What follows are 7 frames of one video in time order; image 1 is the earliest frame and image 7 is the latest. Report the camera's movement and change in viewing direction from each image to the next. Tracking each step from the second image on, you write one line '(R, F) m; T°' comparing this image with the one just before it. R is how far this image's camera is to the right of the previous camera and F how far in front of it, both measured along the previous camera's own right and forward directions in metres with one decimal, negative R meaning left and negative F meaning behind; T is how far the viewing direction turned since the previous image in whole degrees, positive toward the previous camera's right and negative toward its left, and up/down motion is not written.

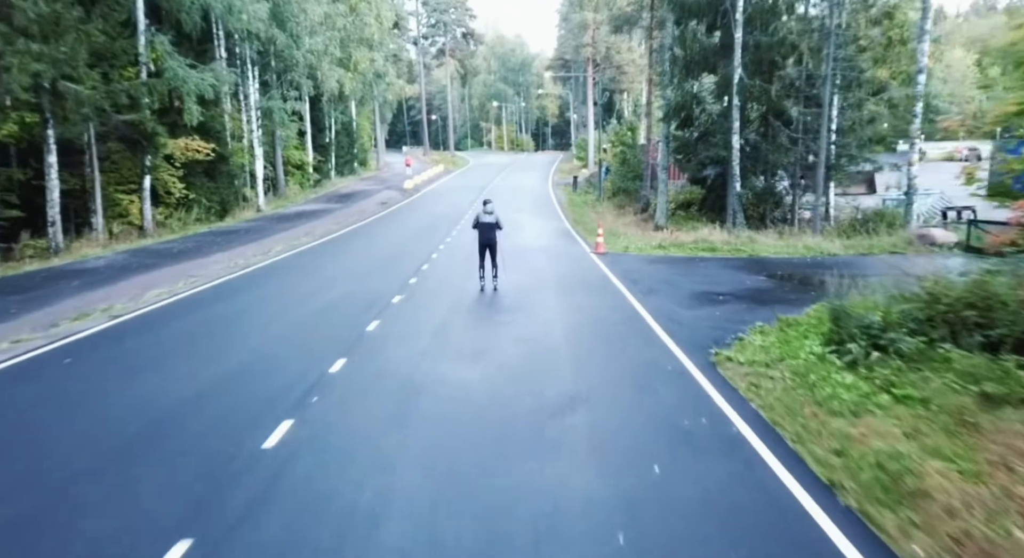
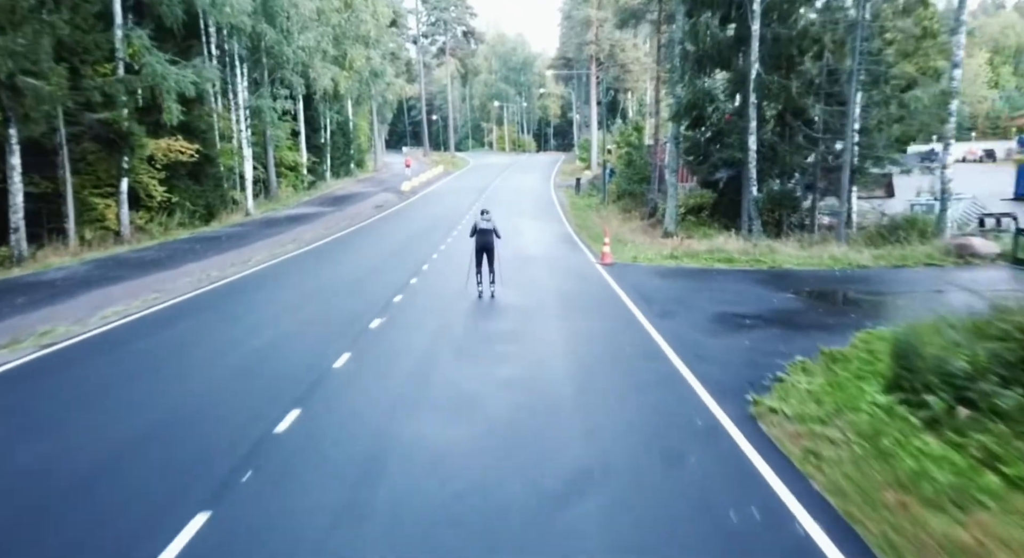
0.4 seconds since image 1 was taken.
(+0.1, +1.6) m; 0°
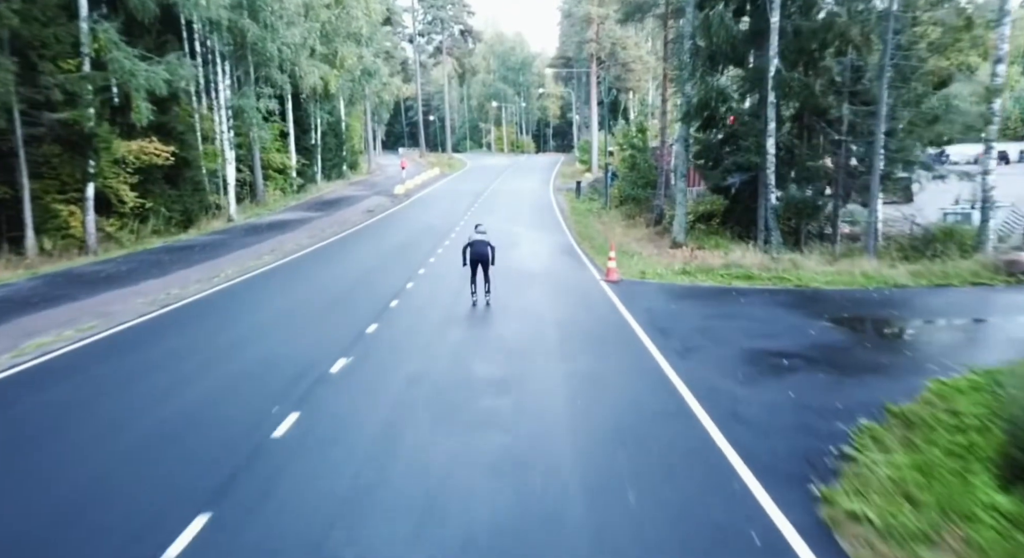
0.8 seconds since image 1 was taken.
(+0.1, +1.9) m; 0°
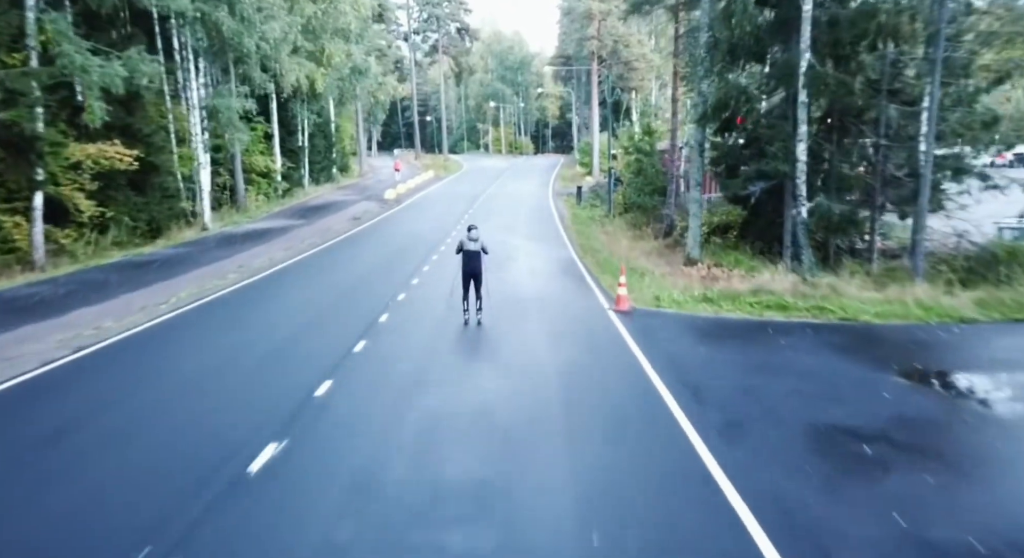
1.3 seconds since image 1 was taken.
(+0.1, +2.5) m; 0°
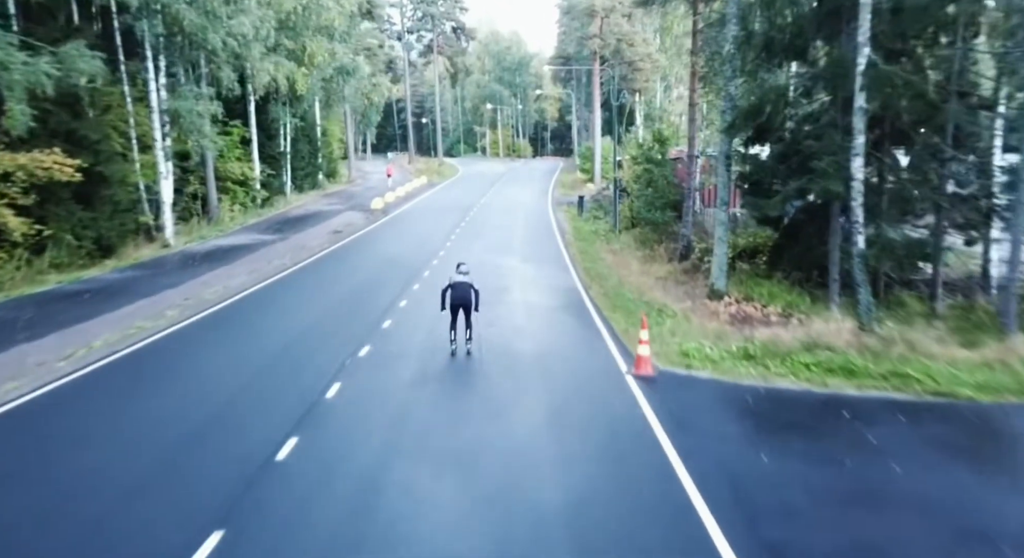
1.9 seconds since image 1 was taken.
(+0.1, +3.2) m; 0°
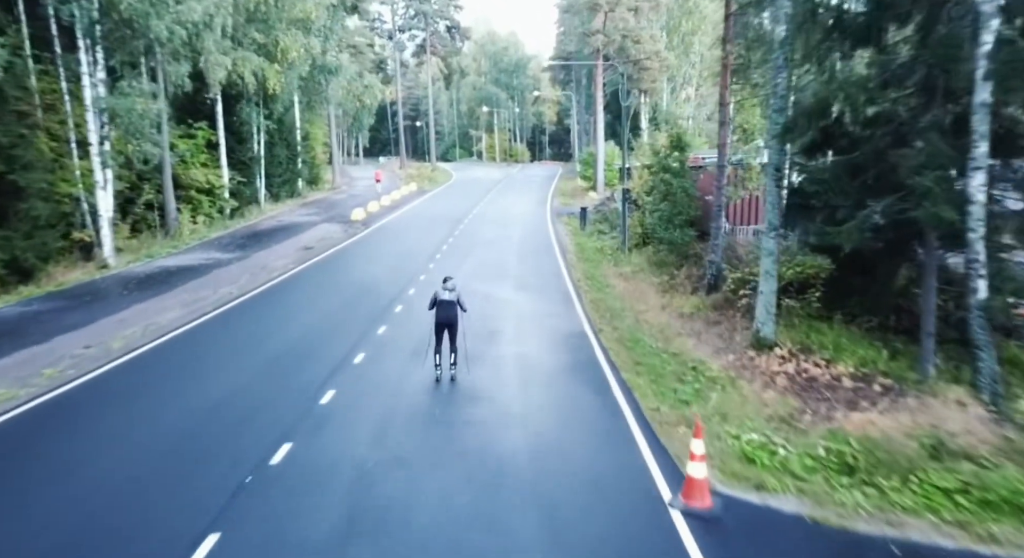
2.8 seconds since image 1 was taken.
(+0.1, +3.9) m; 0°
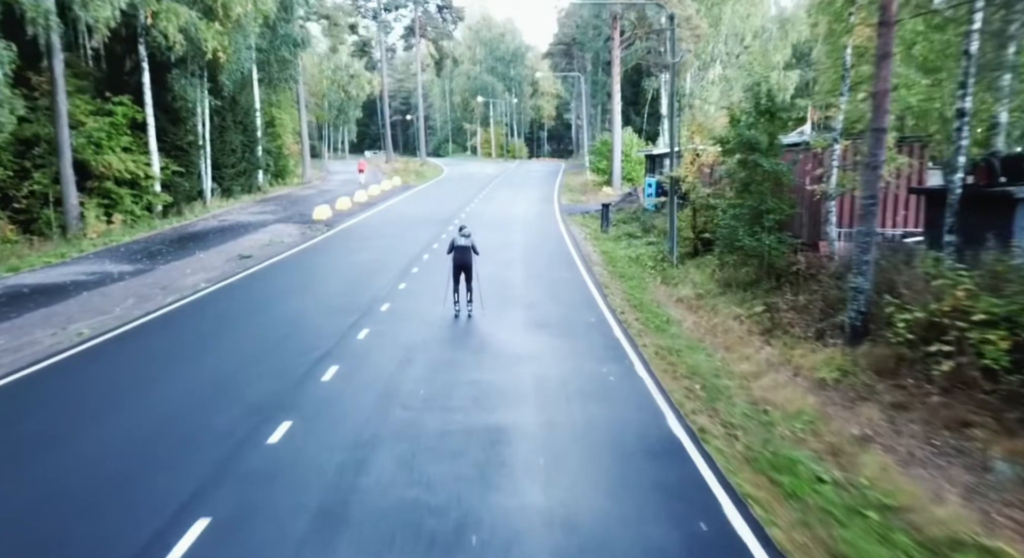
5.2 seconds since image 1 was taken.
(-0.3, +7.6) m; 0°
